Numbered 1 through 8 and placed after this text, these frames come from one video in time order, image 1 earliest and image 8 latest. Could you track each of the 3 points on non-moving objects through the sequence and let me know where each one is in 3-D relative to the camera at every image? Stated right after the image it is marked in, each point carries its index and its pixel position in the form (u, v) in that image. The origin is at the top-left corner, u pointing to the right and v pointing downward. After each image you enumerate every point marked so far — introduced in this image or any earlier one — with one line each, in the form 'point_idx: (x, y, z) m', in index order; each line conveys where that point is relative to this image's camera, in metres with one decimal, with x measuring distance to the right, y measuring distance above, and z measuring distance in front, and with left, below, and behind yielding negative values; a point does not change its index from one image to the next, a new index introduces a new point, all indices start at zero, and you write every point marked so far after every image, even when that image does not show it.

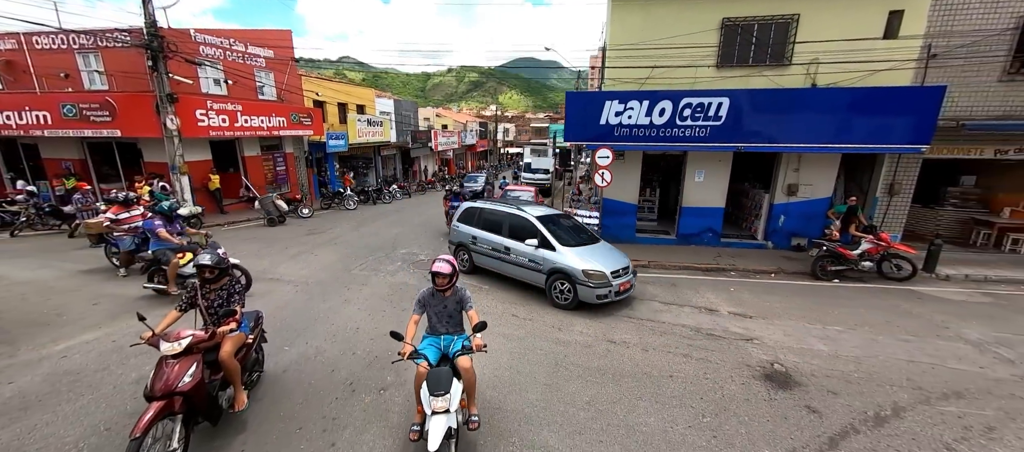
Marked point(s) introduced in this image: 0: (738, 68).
0: (+5.6, +3.9, +9.3) m
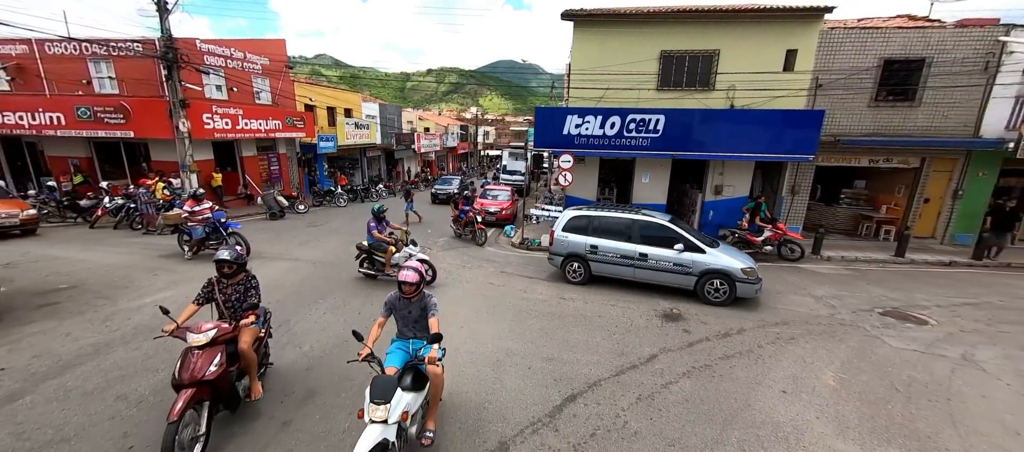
0: (+4.9, +4.1, +11.5) m
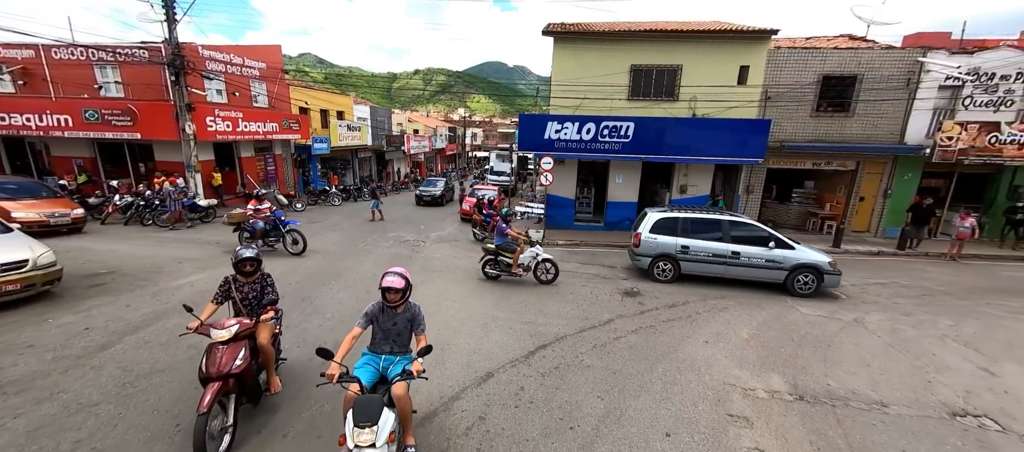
0: (+4.5, +4.3, +12.8) m
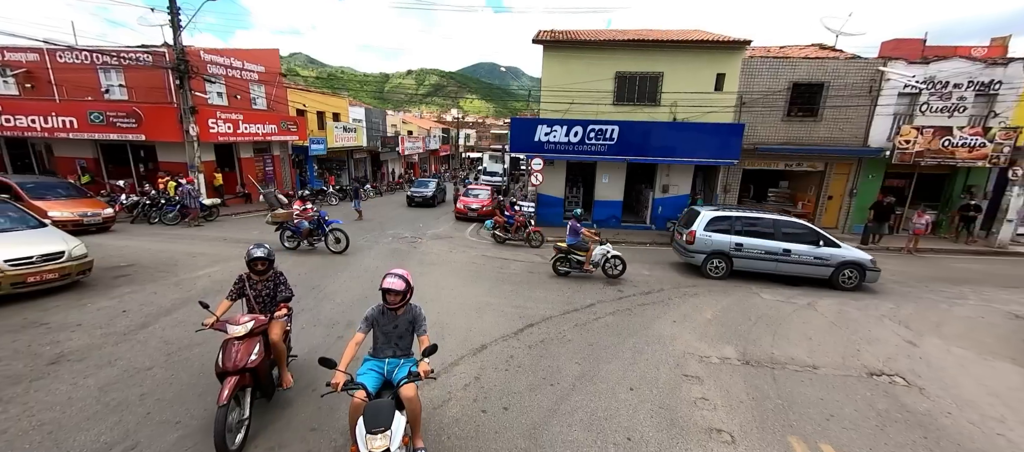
0: (+4.2, +4.4, +13.6) m
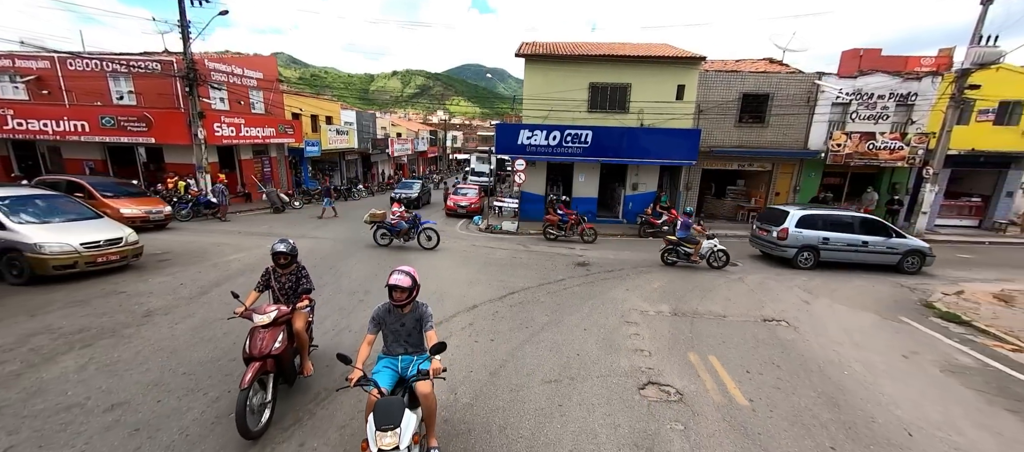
0: (+3.6, +4.7, +15.3) m
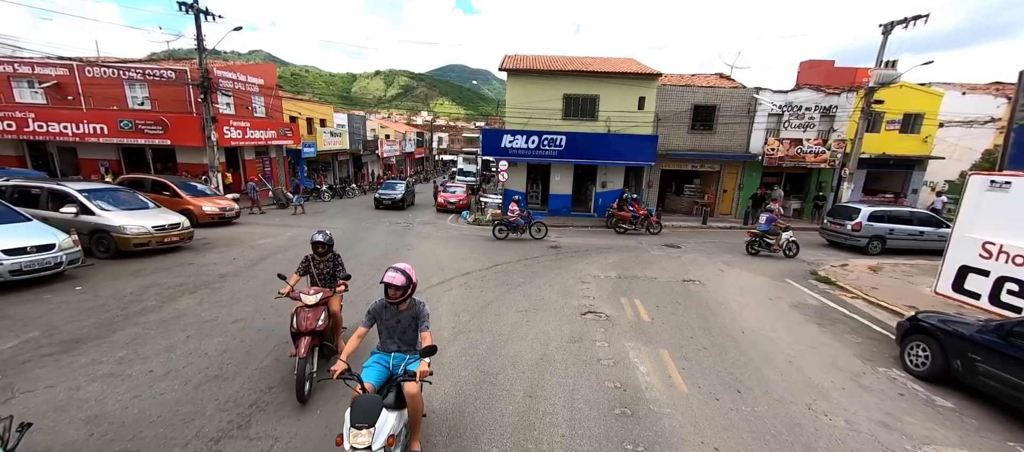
0: (+2.8, +5.0, +17.5) m
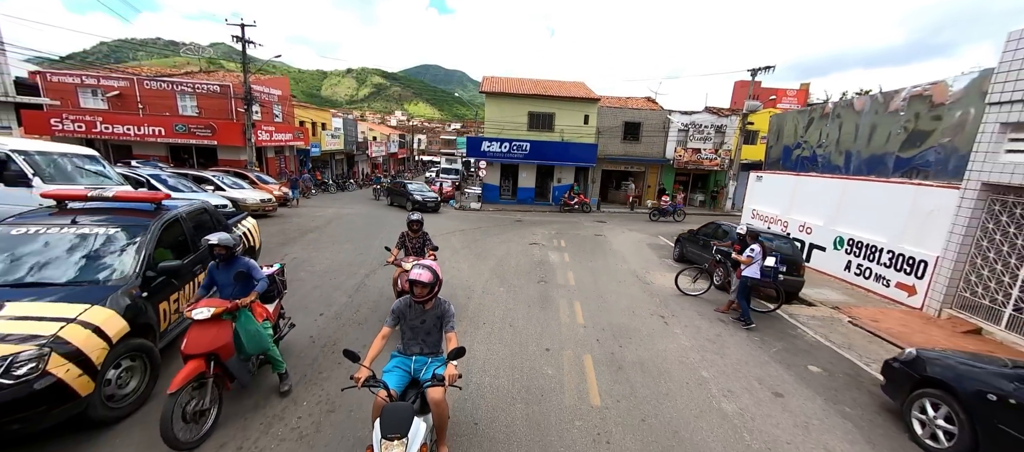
0: (+1.4, +5.9, +23.2) m
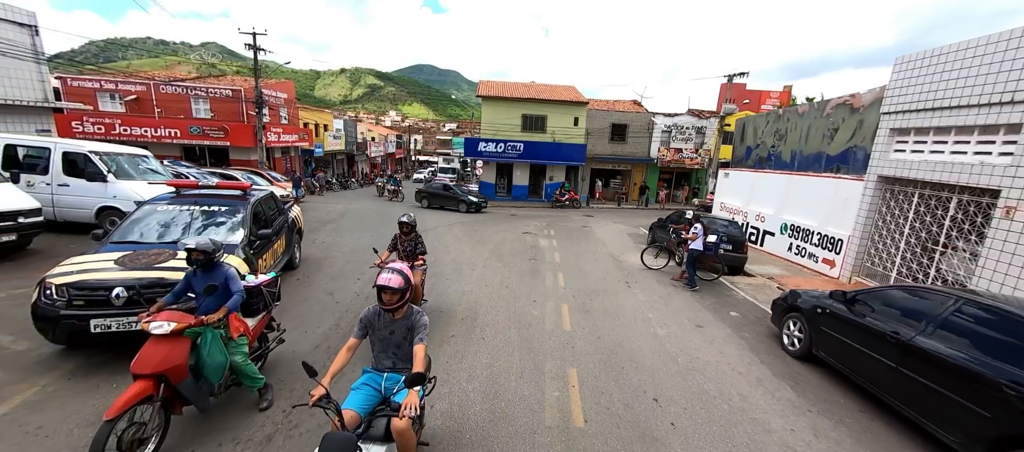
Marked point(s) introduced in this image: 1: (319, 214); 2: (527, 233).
0: (+1.1, +6.2, +24.7) m
1: (-8.0, +0.5, +15.6) m
2: (+0.5, -0.2, +13.6) m
